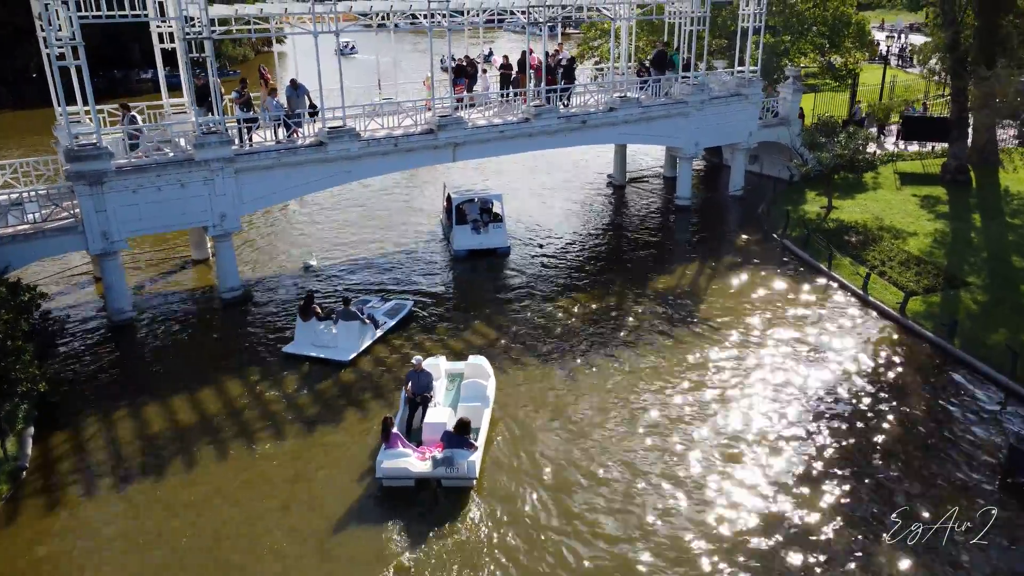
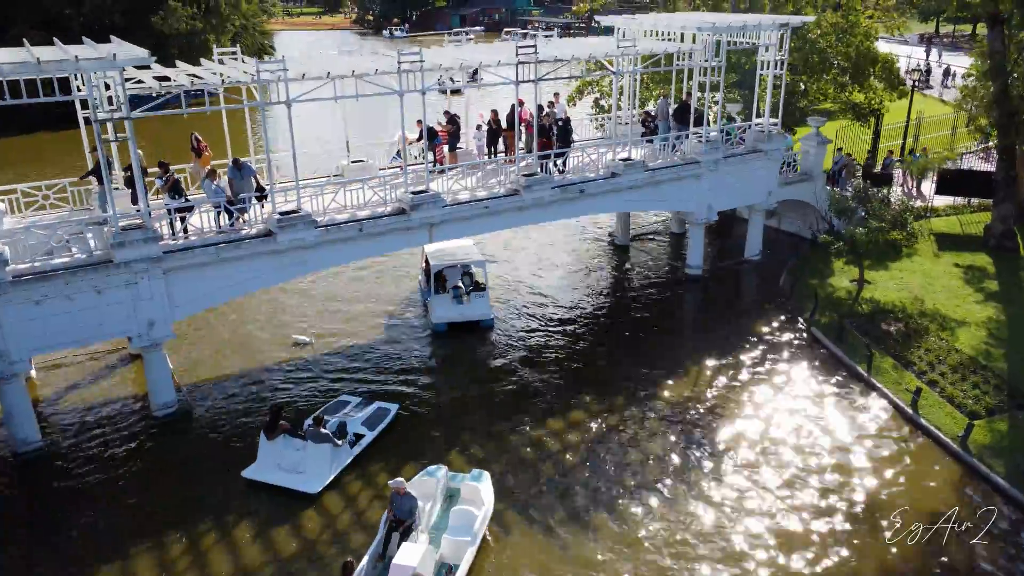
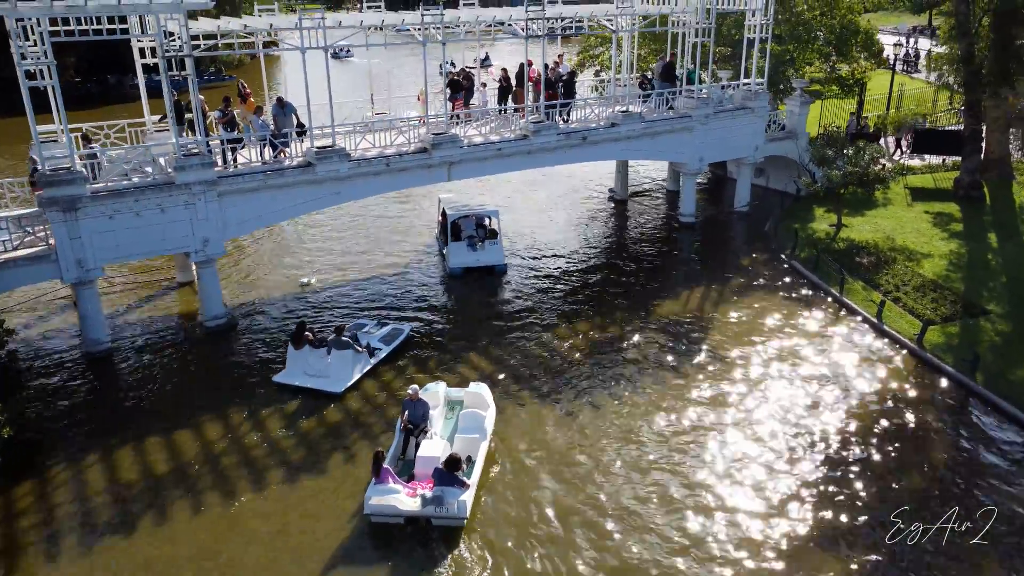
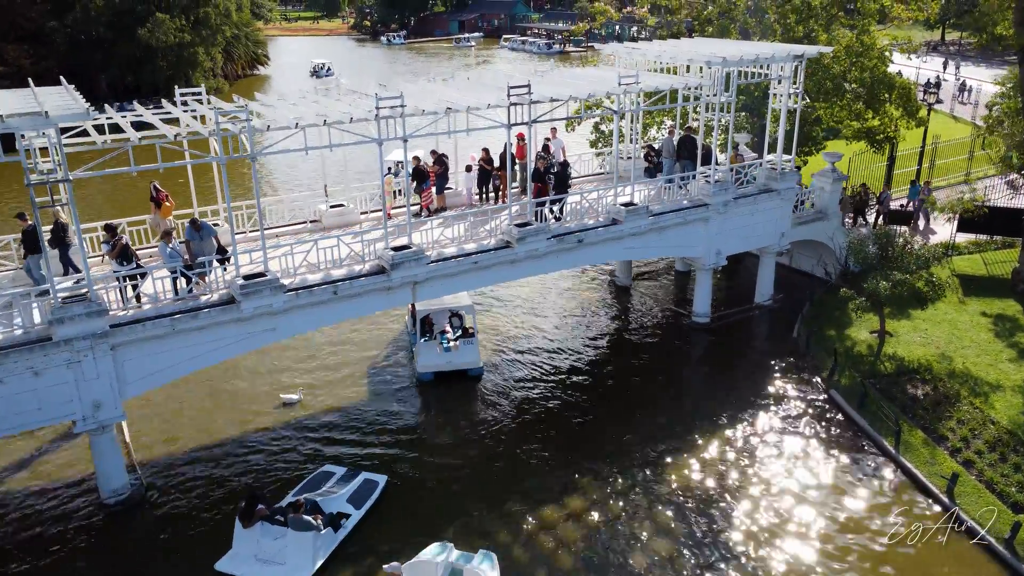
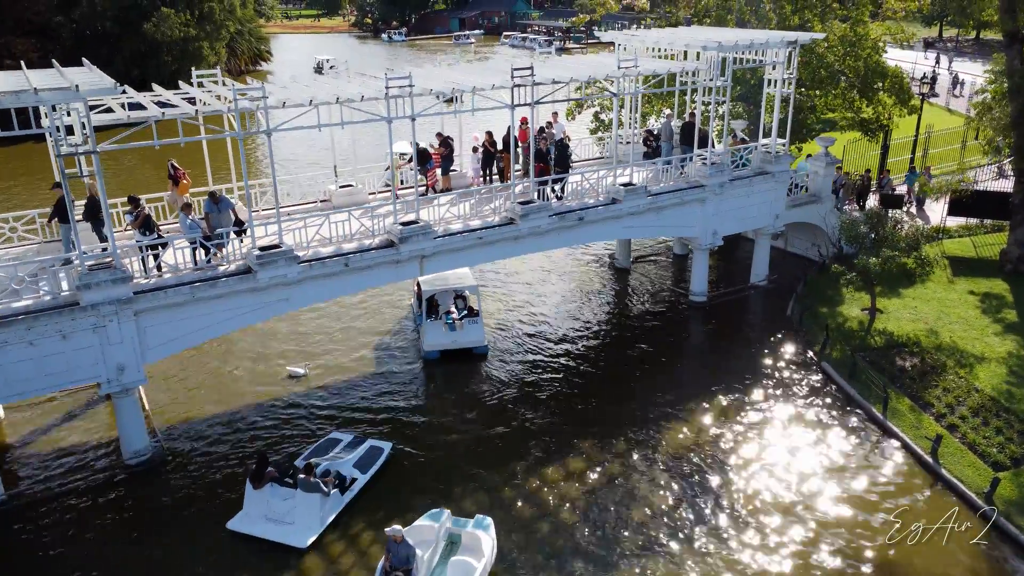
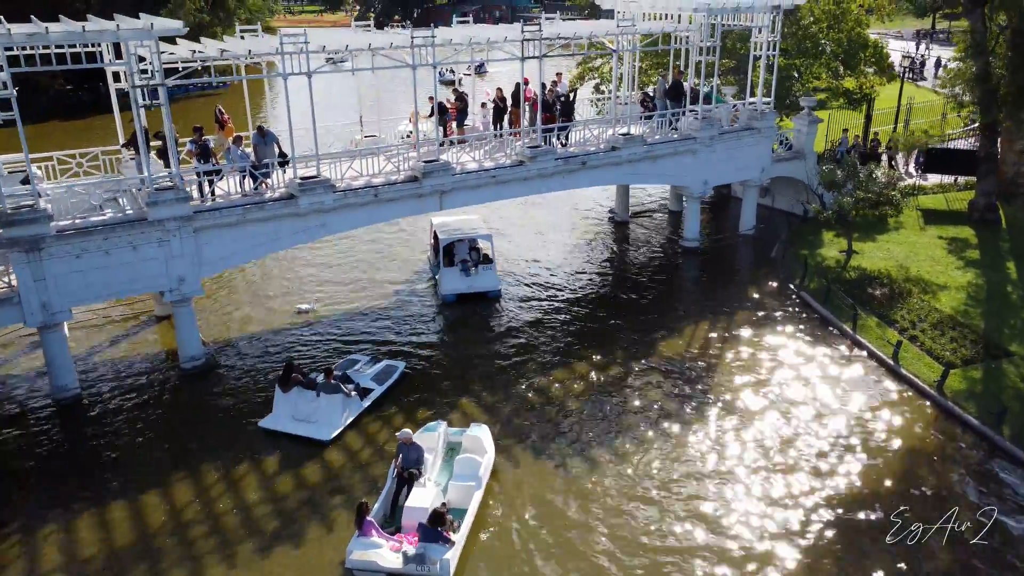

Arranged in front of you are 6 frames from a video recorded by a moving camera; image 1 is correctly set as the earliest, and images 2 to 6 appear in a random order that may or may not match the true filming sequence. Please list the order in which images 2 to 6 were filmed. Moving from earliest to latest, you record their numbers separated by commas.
3, 6, 2, 5, 4
